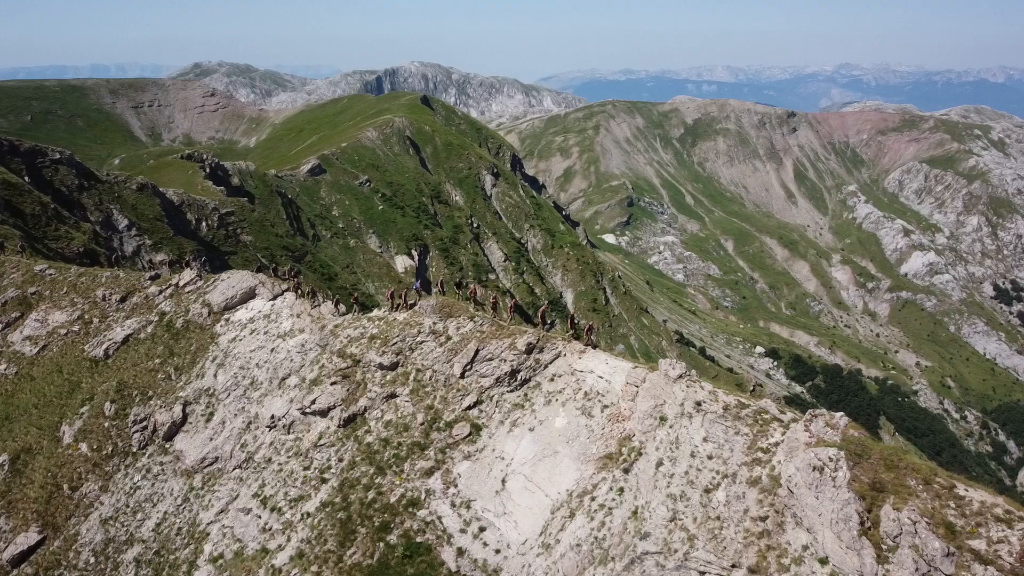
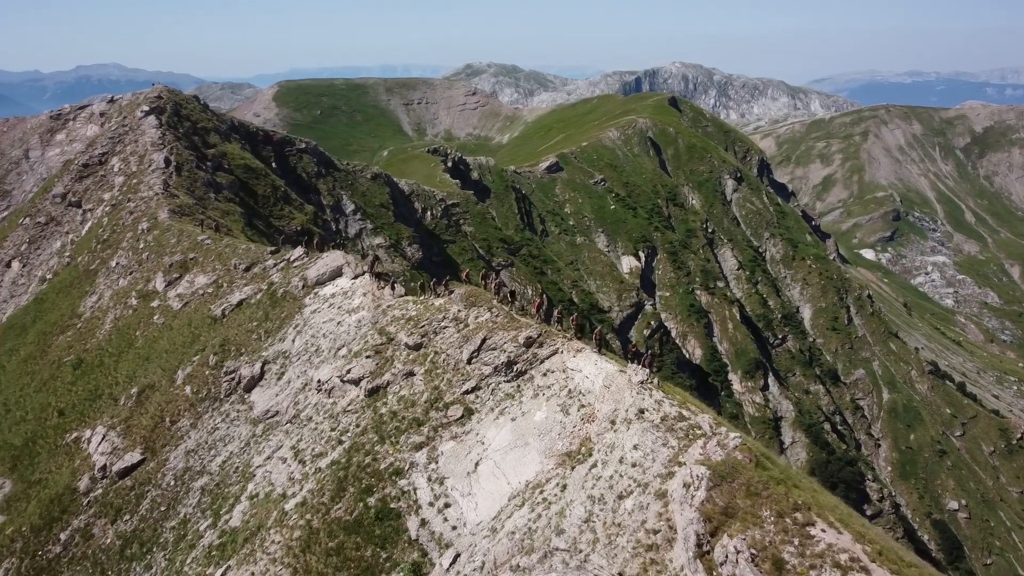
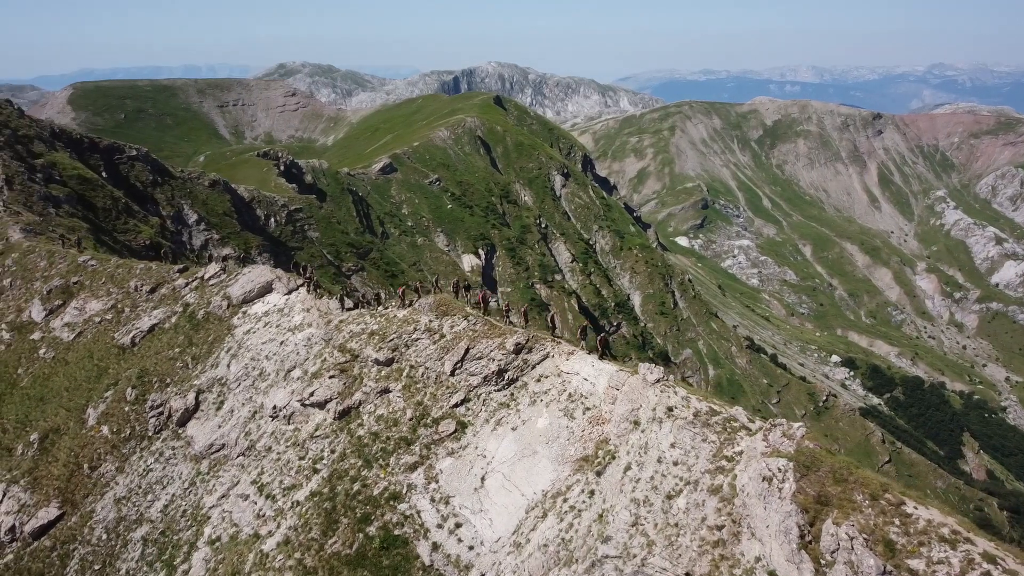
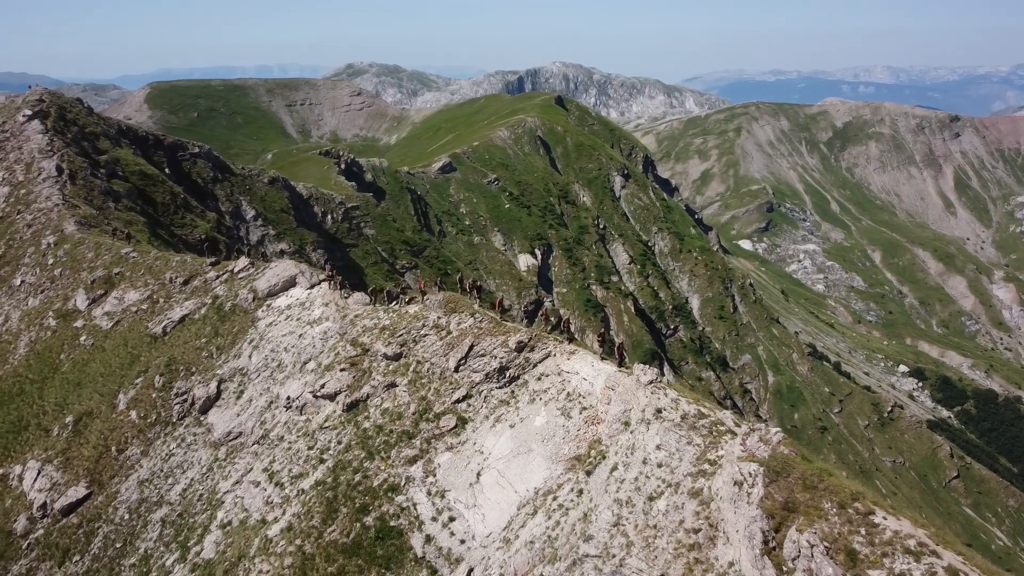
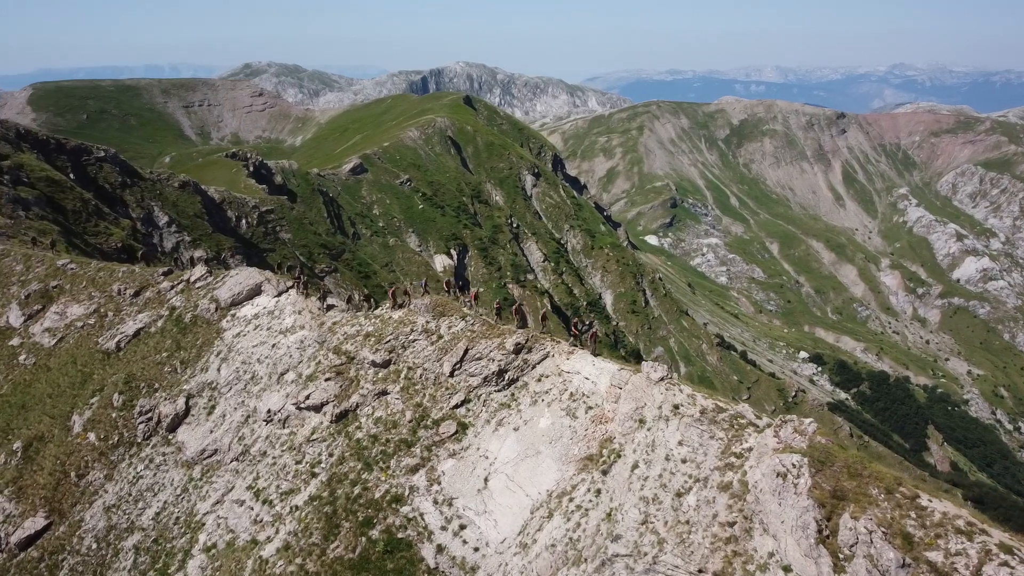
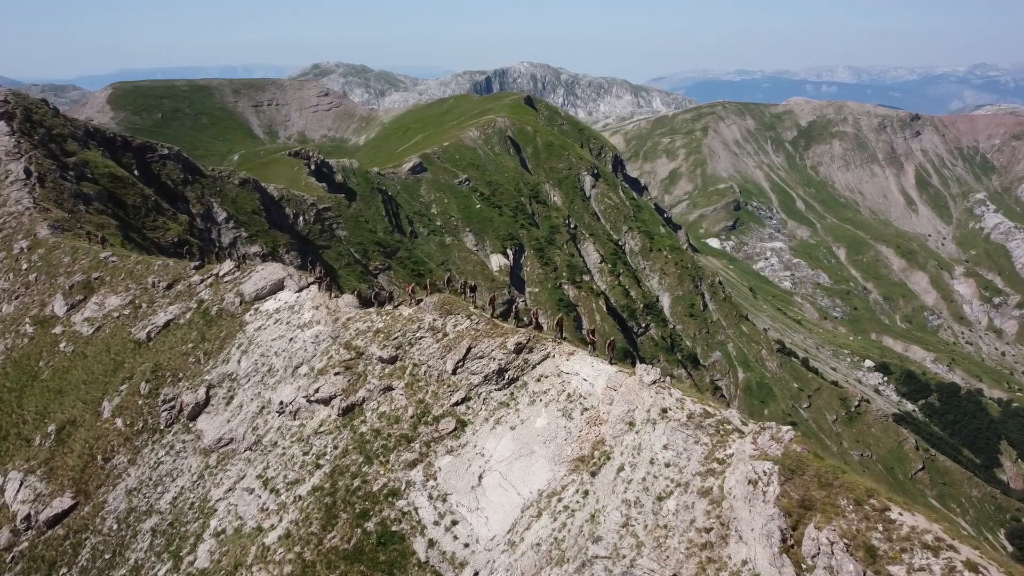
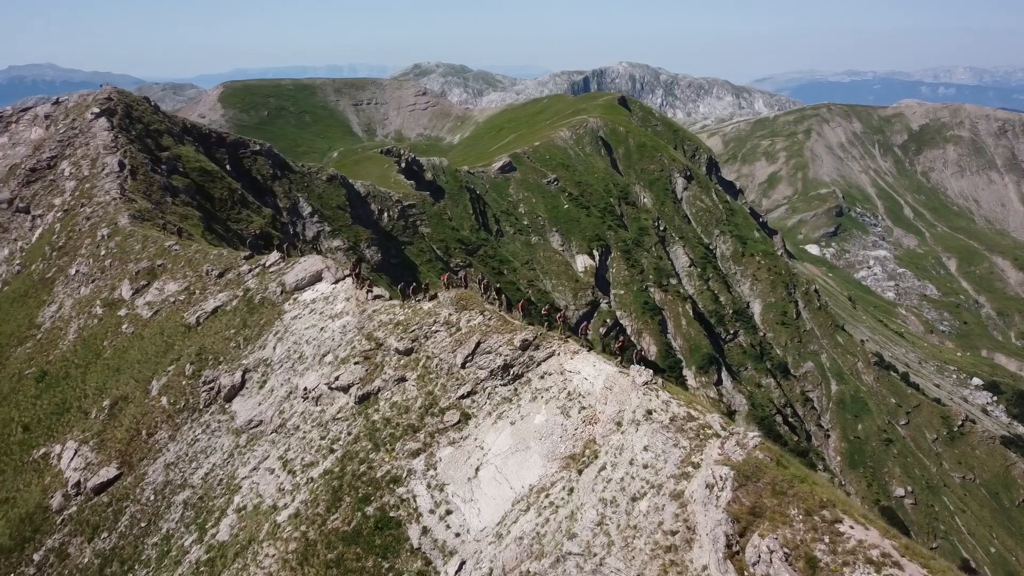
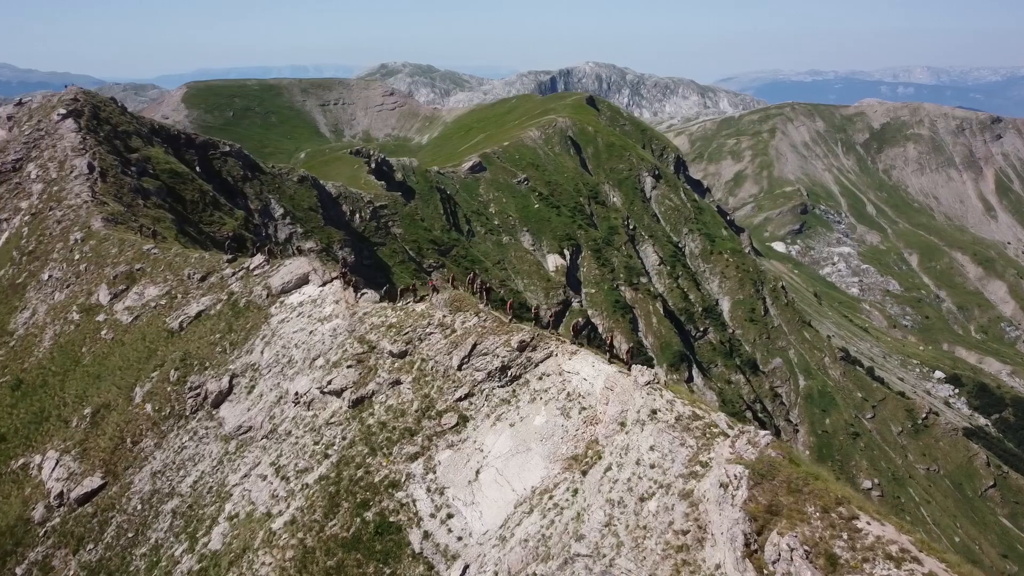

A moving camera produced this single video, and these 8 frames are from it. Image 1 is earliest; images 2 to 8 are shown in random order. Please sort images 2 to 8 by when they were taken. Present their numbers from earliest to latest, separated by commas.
5, 3, 6, 4, 8, 7, 2
